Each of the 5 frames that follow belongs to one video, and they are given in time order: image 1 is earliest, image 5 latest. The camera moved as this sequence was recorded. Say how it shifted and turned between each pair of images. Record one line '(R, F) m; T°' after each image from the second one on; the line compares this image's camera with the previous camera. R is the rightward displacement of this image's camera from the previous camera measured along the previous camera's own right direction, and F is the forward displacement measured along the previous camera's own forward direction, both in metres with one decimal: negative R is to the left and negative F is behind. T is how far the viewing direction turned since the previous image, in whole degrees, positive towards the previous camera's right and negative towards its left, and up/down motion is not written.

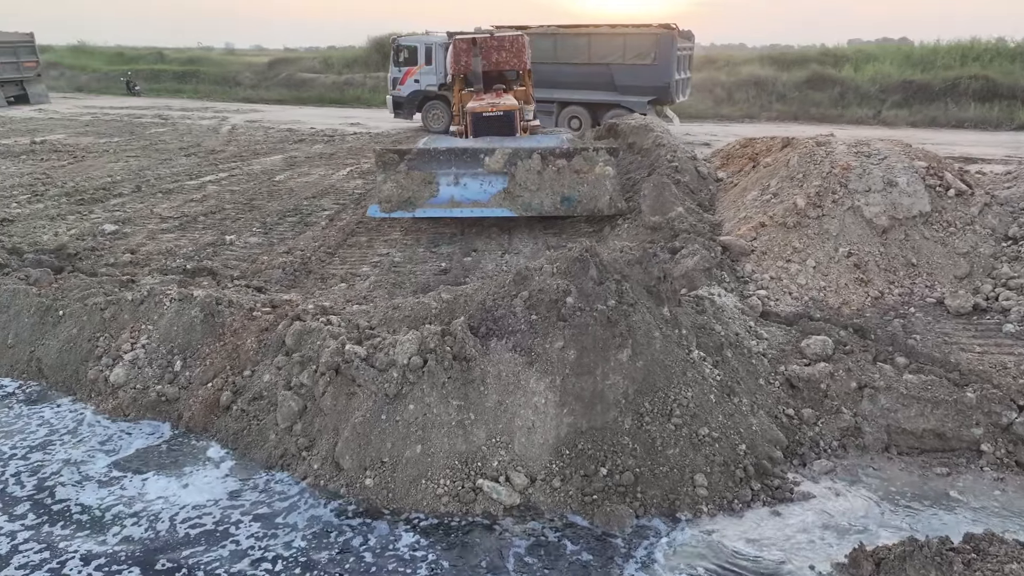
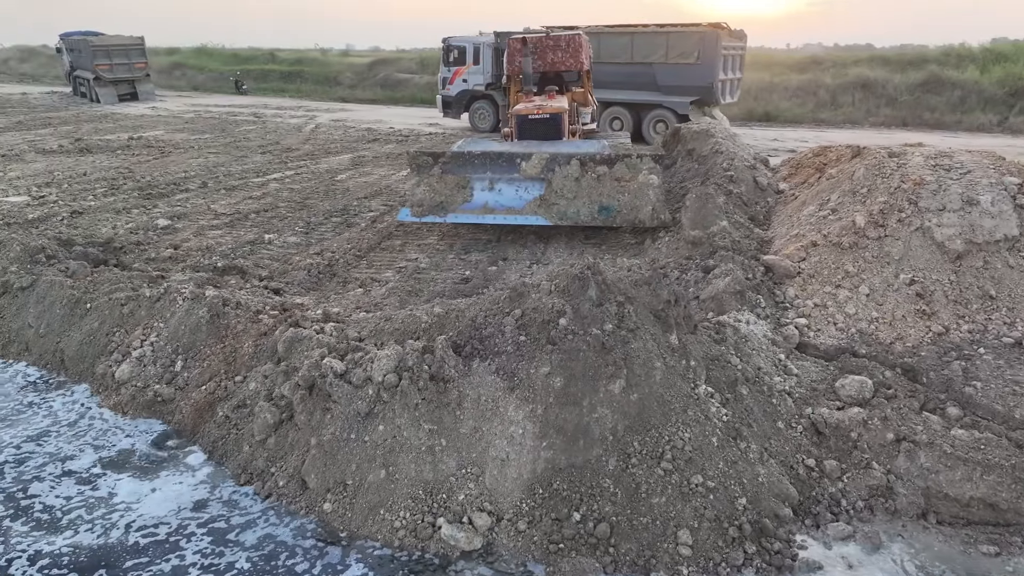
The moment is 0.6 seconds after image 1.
(+0.6, +0.4) m; -8°
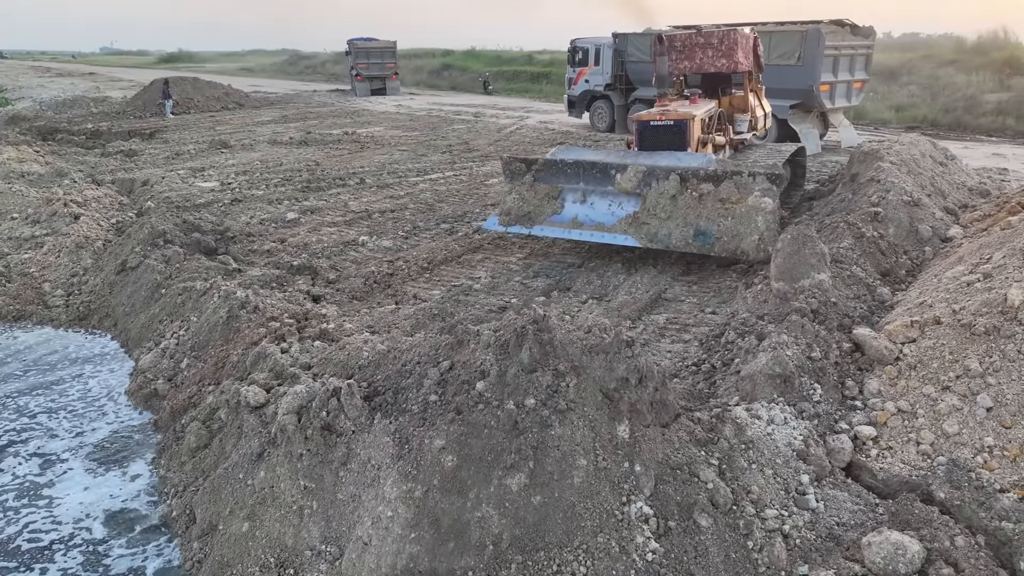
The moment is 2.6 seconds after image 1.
(+1.5, +1.0) m; -20°
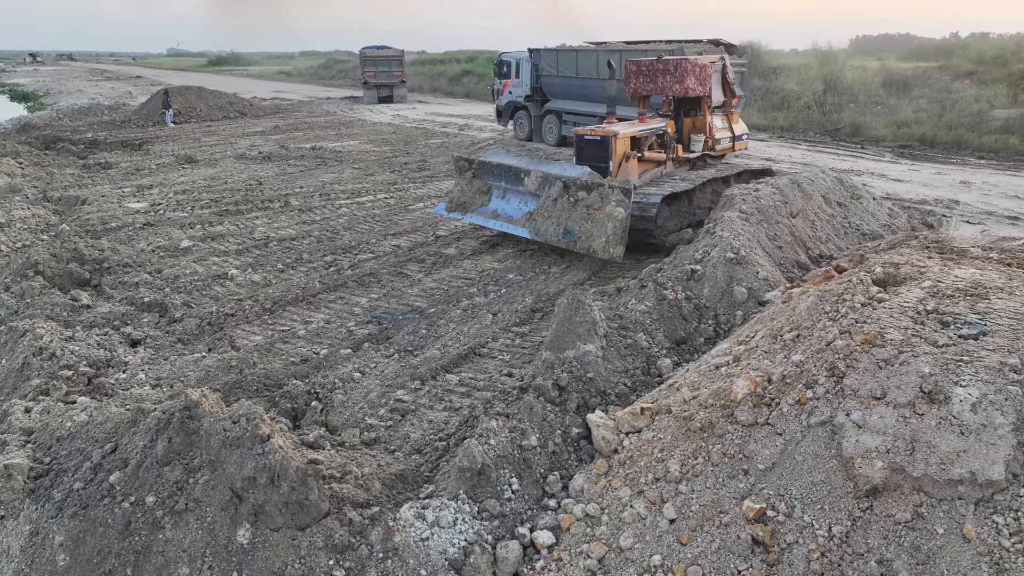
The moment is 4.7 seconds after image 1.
(+1.7, +0.3) m; -4°
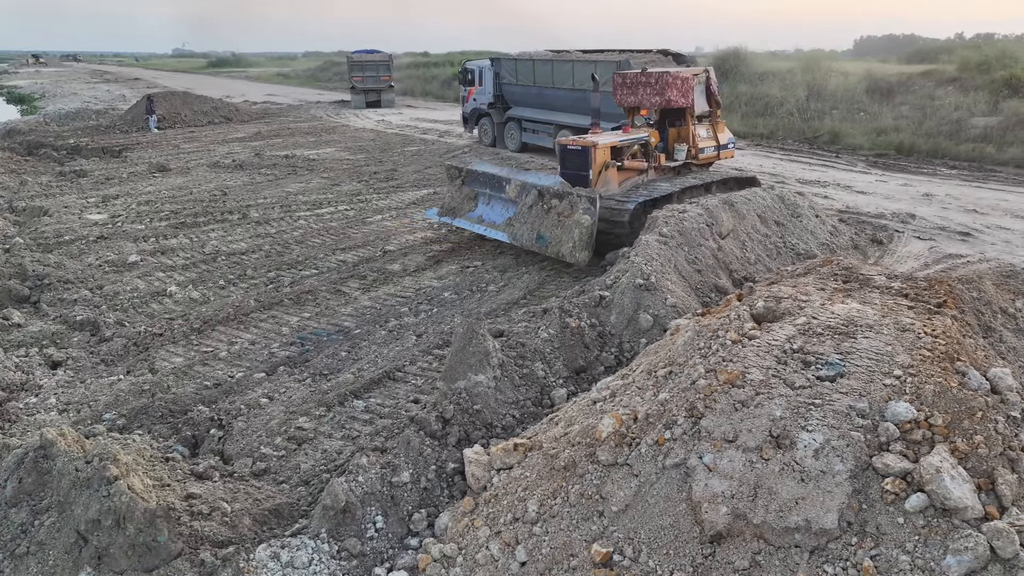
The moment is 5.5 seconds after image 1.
(+0.6, 0.0) m; 0°
